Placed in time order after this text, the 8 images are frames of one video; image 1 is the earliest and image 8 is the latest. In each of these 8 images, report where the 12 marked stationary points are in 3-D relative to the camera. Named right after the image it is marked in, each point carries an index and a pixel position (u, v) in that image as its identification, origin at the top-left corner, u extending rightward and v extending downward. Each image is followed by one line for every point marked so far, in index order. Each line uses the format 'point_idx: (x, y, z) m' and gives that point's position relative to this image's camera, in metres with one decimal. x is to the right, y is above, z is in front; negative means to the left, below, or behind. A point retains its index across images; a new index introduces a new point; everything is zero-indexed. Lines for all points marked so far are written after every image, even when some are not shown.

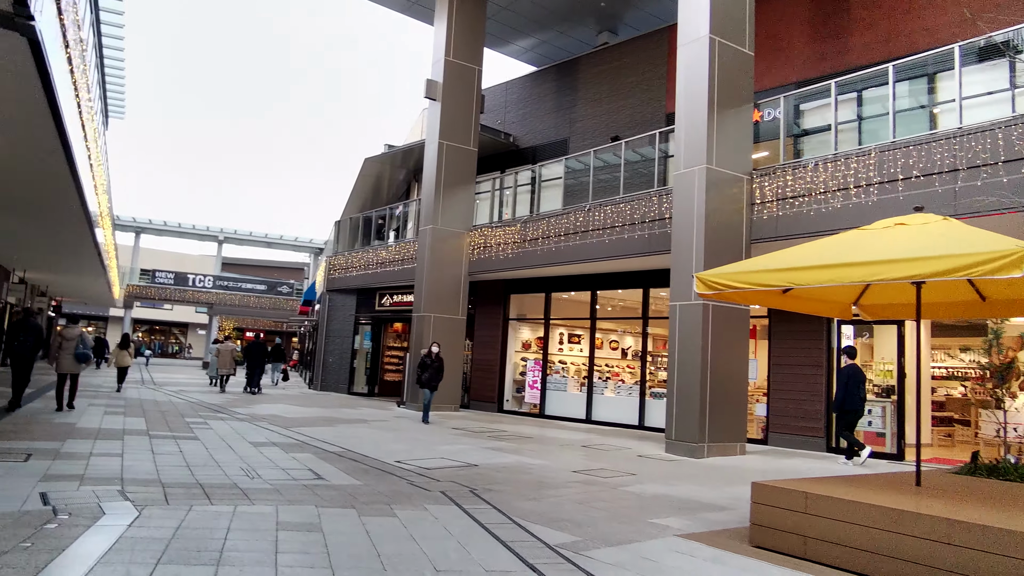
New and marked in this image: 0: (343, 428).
0: (-2.6, -2.2, +11.4) m
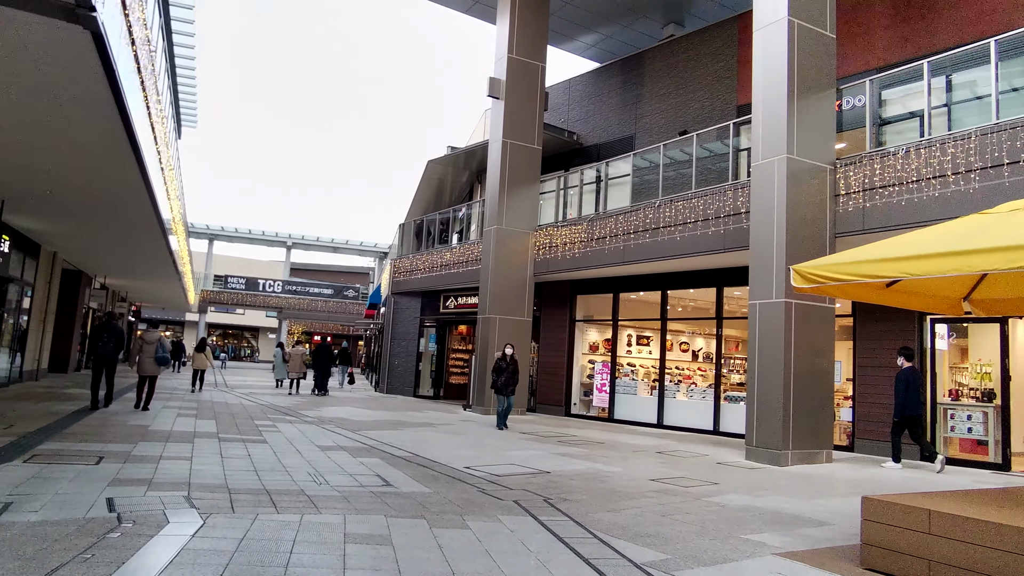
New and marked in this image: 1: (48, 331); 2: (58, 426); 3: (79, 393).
0: (-1.5, -2.2, +11.3) m
1: (-11.6, -1.1, +18.5) m
2: (-5.3, -1.6, +8.6) m
3: (-9.0, -2.2, +15.4) m
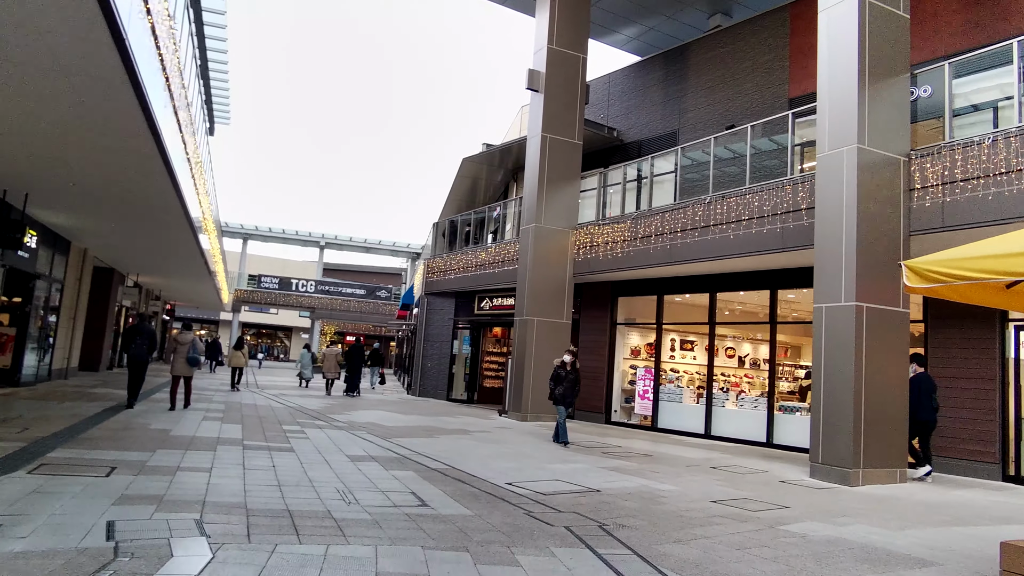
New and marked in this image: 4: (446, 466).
0: (-0.9, -2.2, +10.6) m
1: (-10.7, -1.0, +18.2) m
2: (-4.8, -1.6, +8.1) m
3: (-8.3, -2.1, +15.0) m
4: (-0.7, -1.9, +7.9) m
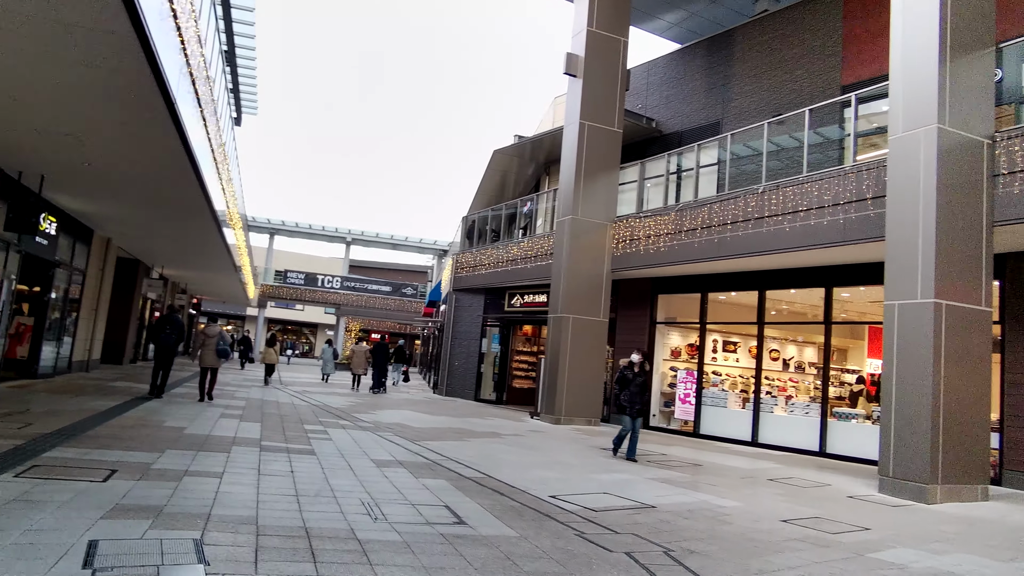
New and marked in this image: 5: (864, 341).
0: (-0.5, -2.1, +9.9) m
1: (-9.9, -0.8, +17.8) m
2: (-4.4, -1.4, +7.5) m
3: (-7.6, -2.0, +14.6) m
4: (-0.3, -1.8, +7.2) m
5: (+5.6, -0.9, +12.0) m
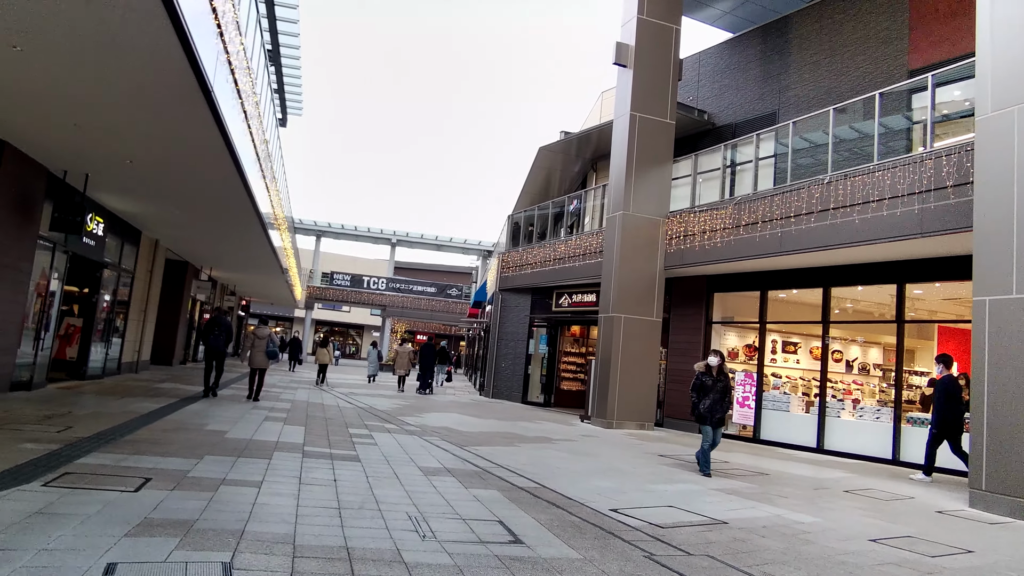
0: (+0.2, -2.1, +9.4) m
1: (-8.8, -0.9, +17.9) m
2: (-3.9, -1.4, +7.3) m
3: (-6.7, -2.0, +14.5) m
4: (+0.2, -1.8, +6.7) m
5: (+6.4, -0.8, +11.2) m
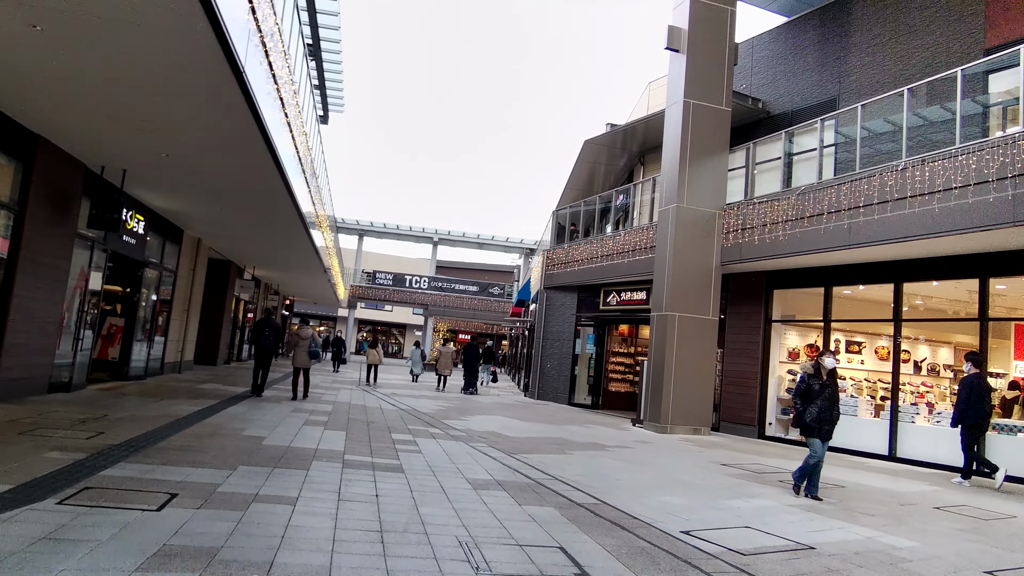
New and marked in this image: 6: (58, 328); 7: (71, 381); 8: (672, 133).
0: (+0.8, -2.0, +8.8) m
1: (-7.7, -0.8, +17.8) m
2: (-3.3, -1.4, +6.9) m
3: (-5.7, -2.0, +14.3) m
4: (+0.7, -1.8, +6.1) m
5: (+7.1, -0.8, +10.2) m
6: (-6.0, -0.5, +9.8) m
7: (-6.3, -1.3, +10.4) m
8: (+3.1, +3.0, +14.1) m
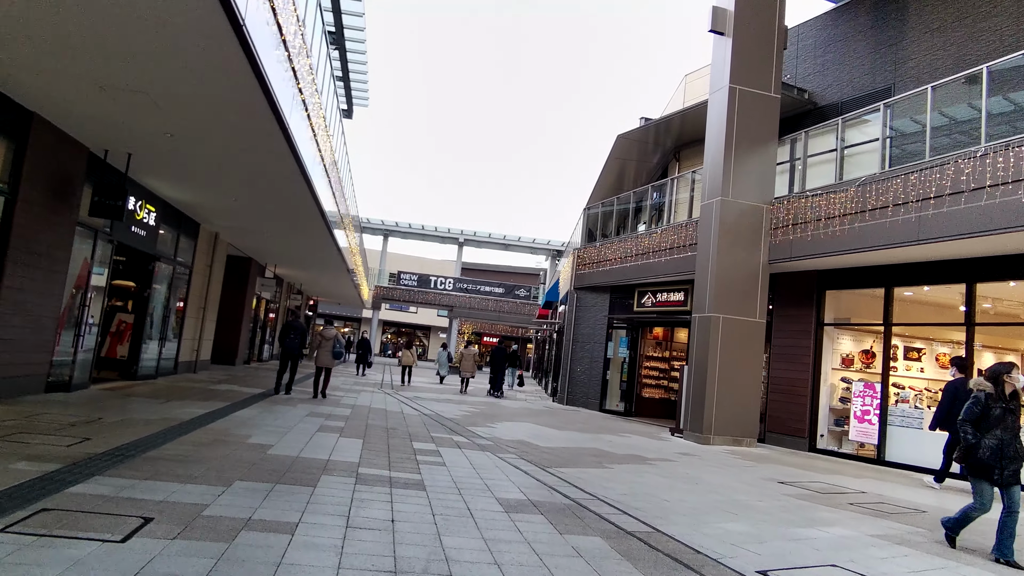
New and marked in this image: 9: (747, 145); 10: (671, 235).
0: (+1.2, -2.0, +7.9) m
1: (-7.0, -0.8, +17.2) m
2: (-3.0, -1.3, +6.1) m
3: (-5.2, -1.9, +13.6) m
4: (+1.0, -1.7, +5.2) m
5: (+7.5, -0.8, +9.1) m
6: (-5.6, -0.4, +9.1) m
7: (-5.8, -1.2, +9.8) m
8: (+3.6, +3.0, +13.1) m
9: (+4.1, +2.5, +12.9) m
10: (+3.4, +1.1, +15.7) m
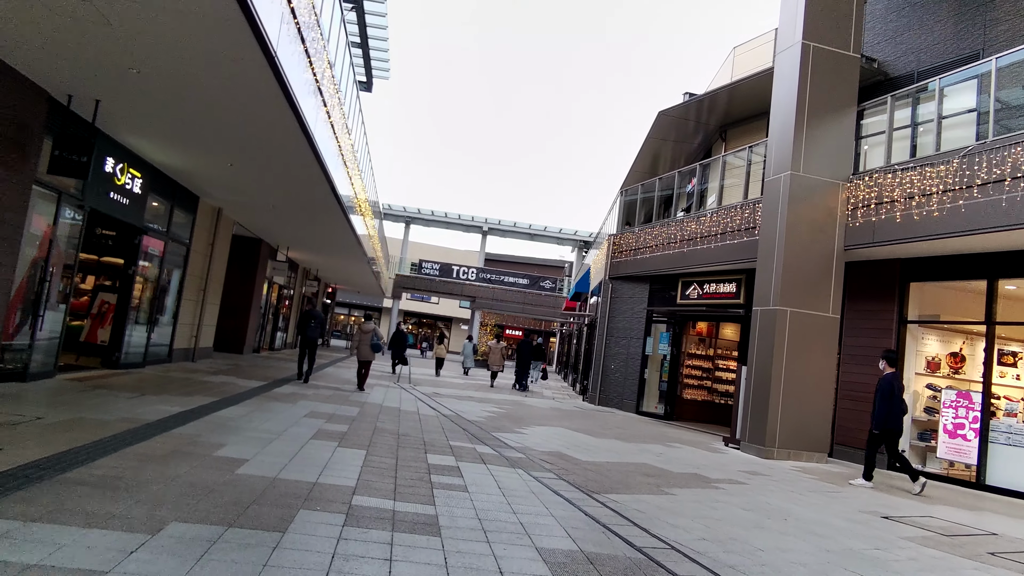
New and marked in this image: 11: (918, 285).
0: (+1.5, -1.8, +6.3) m
1: (-6.4, -0.4, +15.8) m
2: (-2.8, -1.1, +4.6) m
3: (-4.7, -1.6, +12.2) m
4: (+1.2, -1.5, +3.6) m
5: (+7.9, -0.7, +7.3) m
6: (-5.2, -0.1, +7.7) m
7: (-5.4, -0.9, +8.3) m
8: (+4.2, +3.1, +11.4) m
9: (+4.7, +2.7, +11.1) m
10: (+4.0, +1.3, +14.0) m
11: (+6.2, +0.1, +11.2) m
